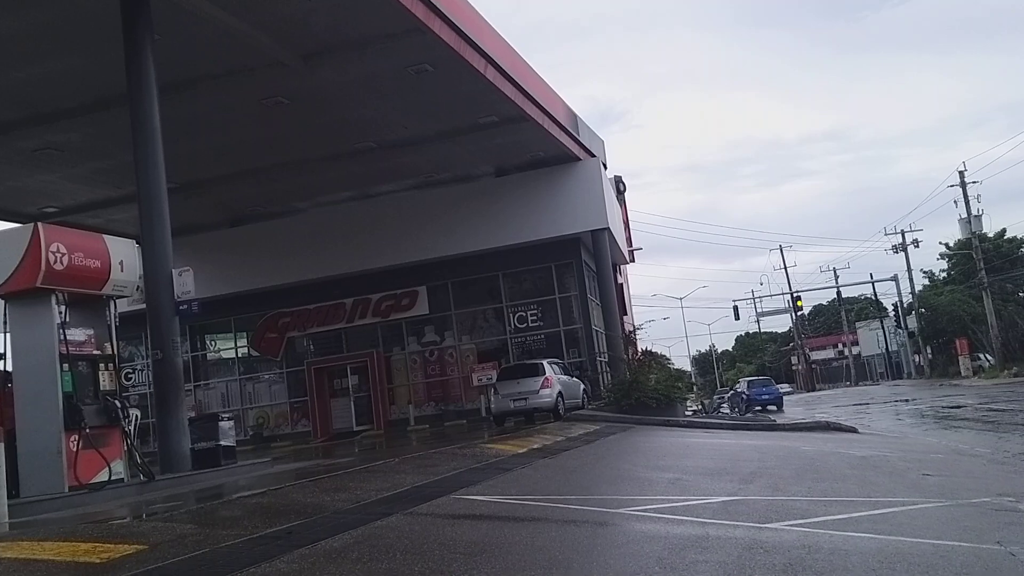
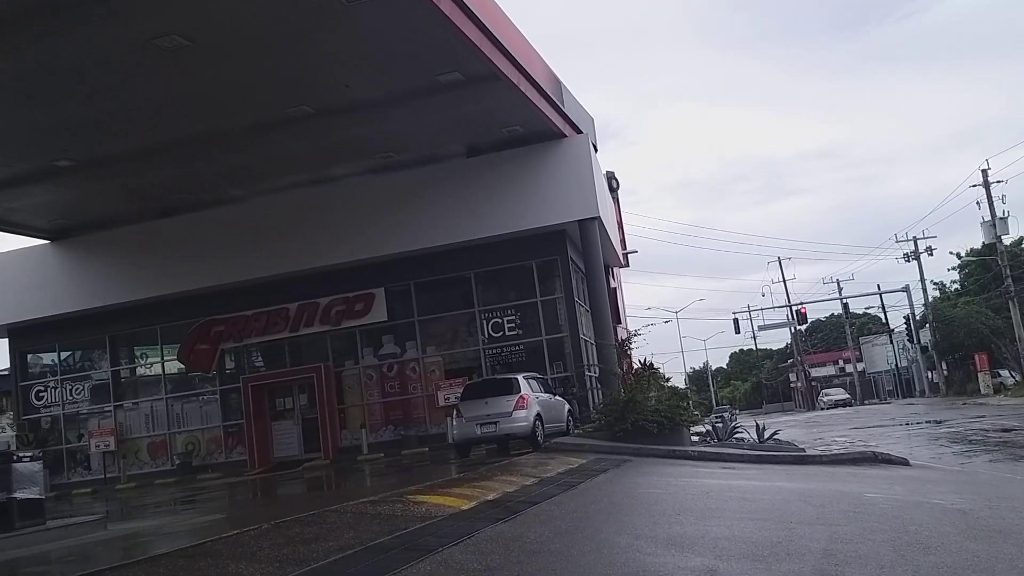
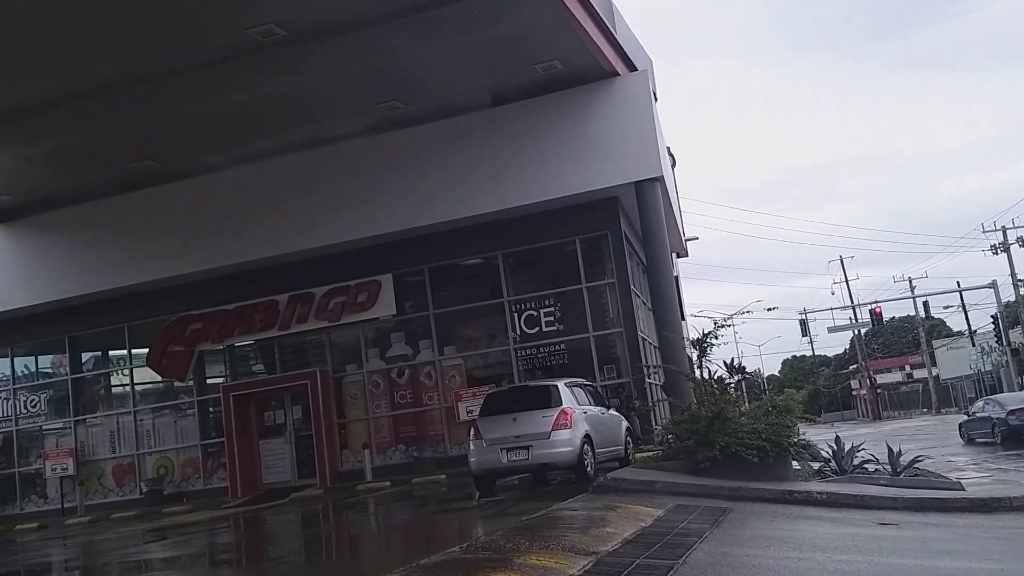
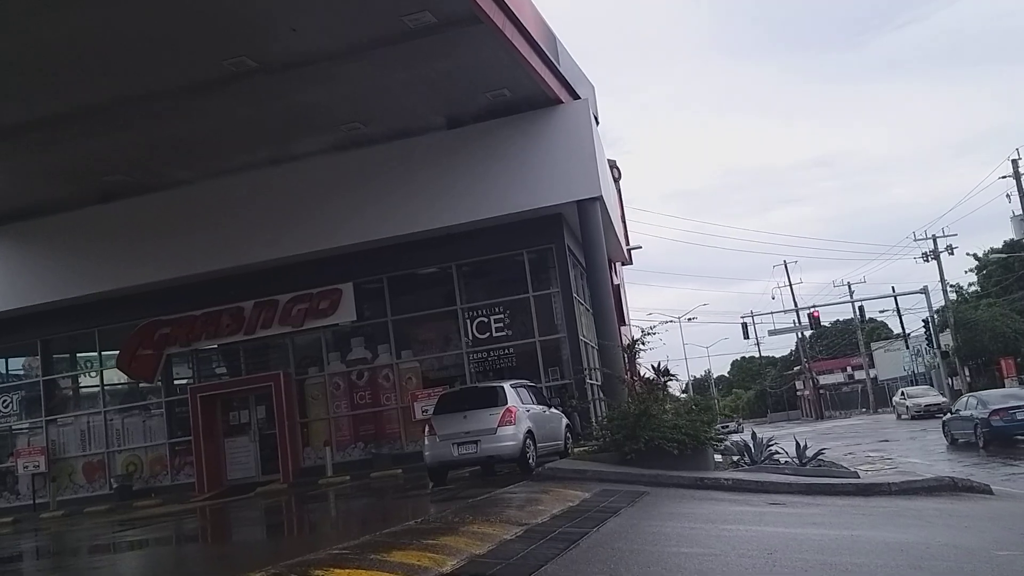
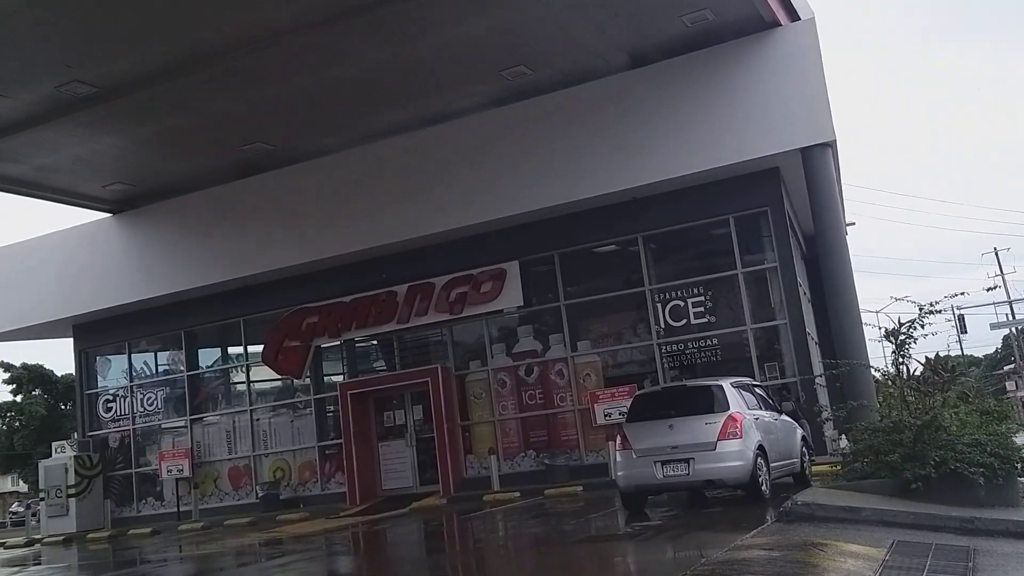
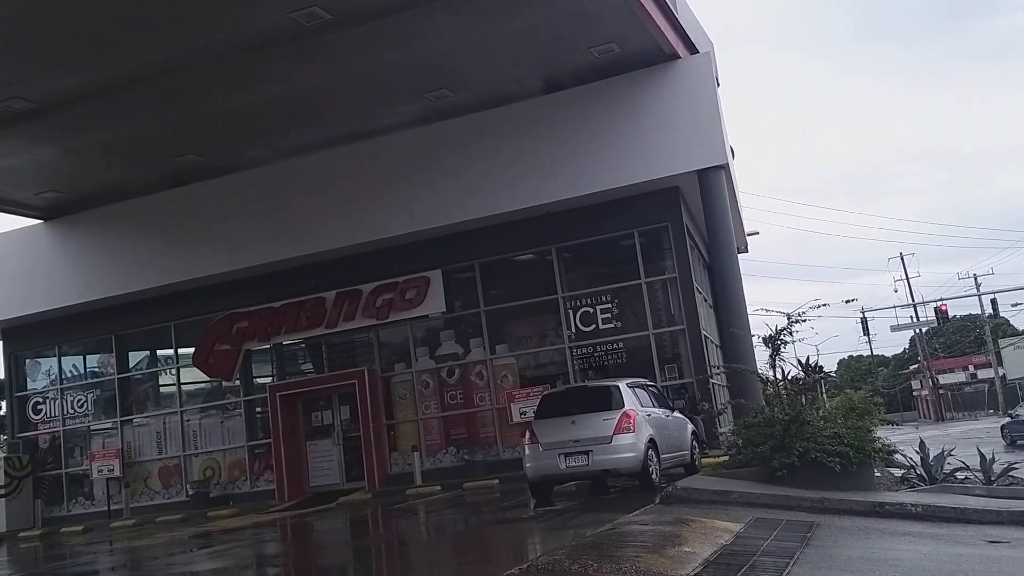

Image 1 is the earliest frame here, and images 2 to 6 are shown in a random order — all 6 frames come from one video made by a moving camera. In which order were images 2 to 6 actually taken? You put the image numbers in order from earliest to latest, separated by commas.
2, 4, 3, 6, 5
